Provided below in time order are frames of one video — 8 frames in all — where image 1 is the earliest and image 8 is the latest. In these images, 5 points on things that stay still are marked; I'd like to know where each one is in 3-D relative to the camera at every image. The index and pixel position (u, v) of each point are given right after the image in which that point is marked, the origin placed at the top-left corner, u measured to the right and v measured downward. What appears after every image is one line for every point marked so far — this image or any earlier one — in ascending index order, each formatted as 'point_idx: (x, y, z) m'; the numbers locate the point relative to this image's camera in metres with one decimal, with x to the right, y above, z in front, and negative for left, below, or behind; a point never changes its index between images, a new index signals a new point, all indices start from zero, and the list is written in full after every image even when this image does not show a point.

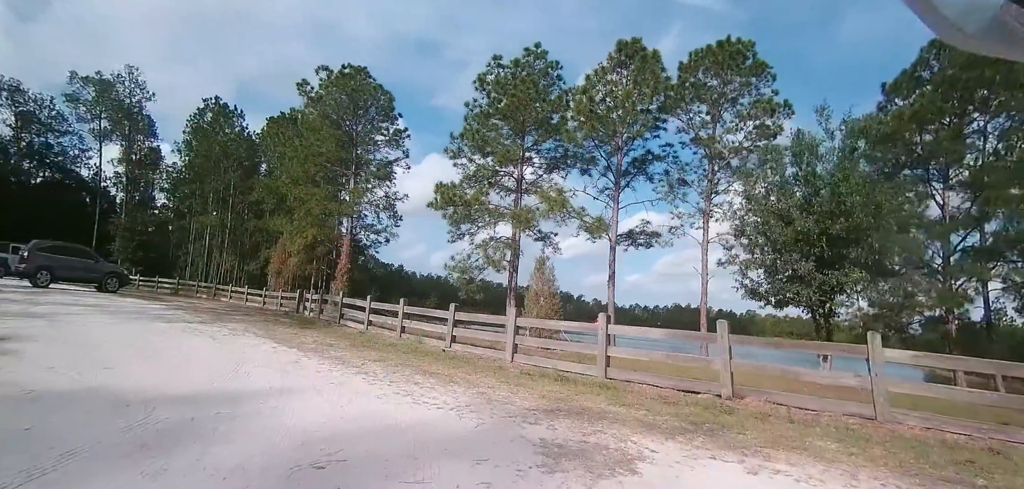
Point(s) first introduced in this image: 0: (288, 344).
0: (-3.9, -1.7, +8.0) m
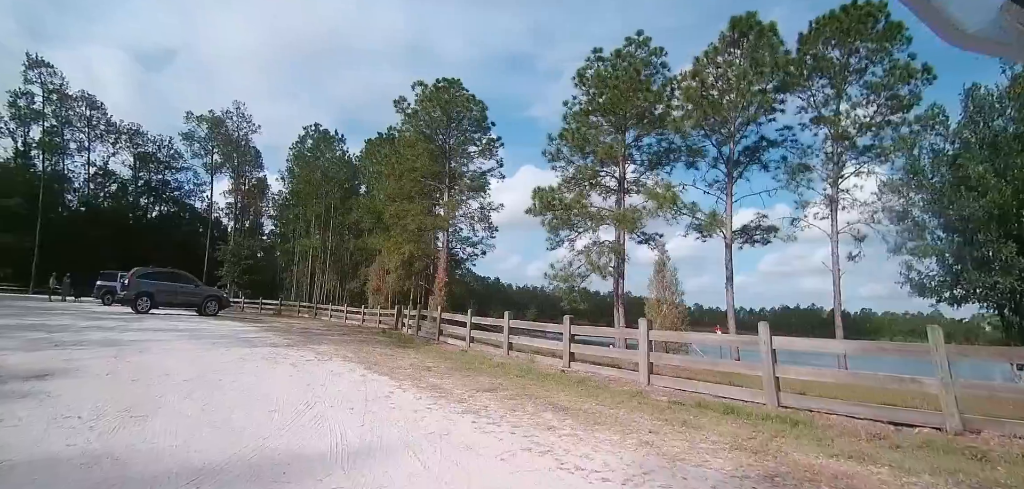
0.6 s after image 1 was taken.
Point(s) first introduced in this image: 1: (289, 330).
0: (-1.8, -1.7, +6.4) m
1: (-5.3, -2.0, +10.8) m
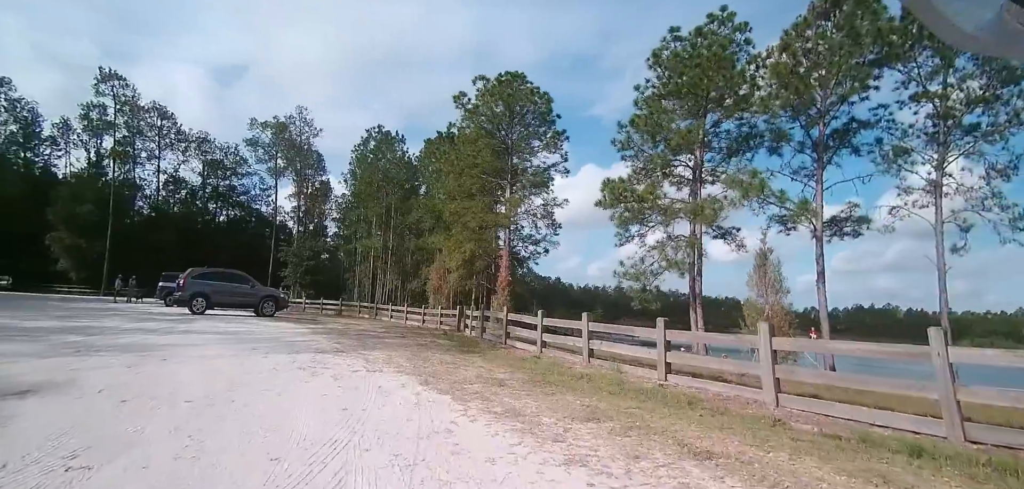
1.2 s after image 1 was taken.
0: (-0.8, -1.5, +5.1) m
1: (-3.6, -1.9, +9.8) m
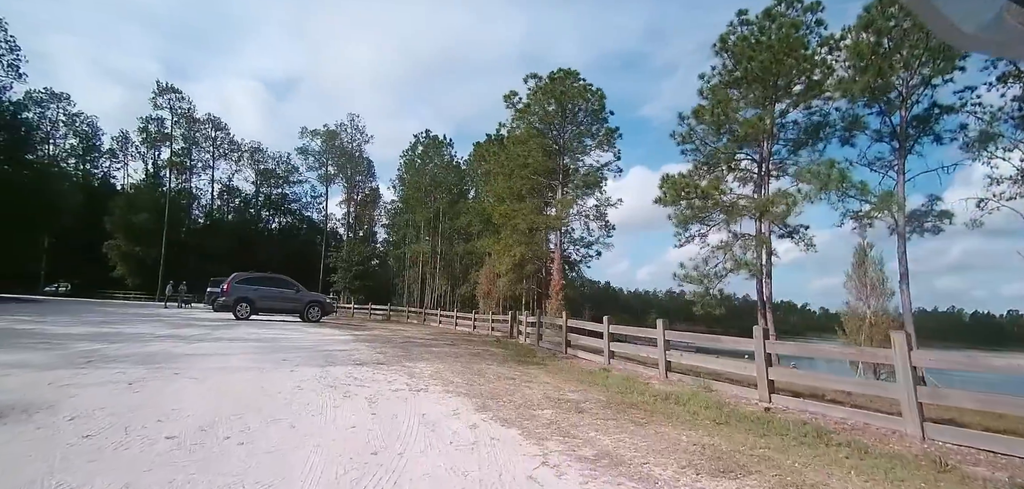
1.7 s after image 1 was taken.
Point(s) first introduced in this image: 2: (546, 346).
0: (-0.1, -1.4, +4.1) m
1: (-2.4, -1.9, +9.1) m
2: (+1.0, -2.9, +12.7) m
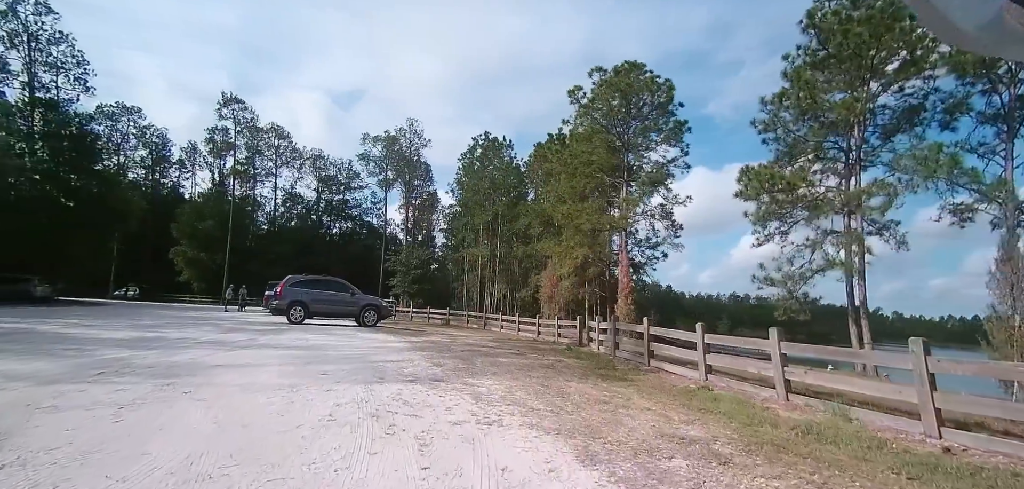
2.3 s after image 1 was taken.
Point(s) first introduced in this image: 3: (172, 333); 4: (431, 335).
0: (+0.6, -1.3, +2.9) m
1: (-1.1, -1.8, +8.2) m
2: (+2.7, -2.8, +11.4) m
3: (-4.9, -1.3, +6.5) m
4: (-1.9, -2.2, +11.0) m
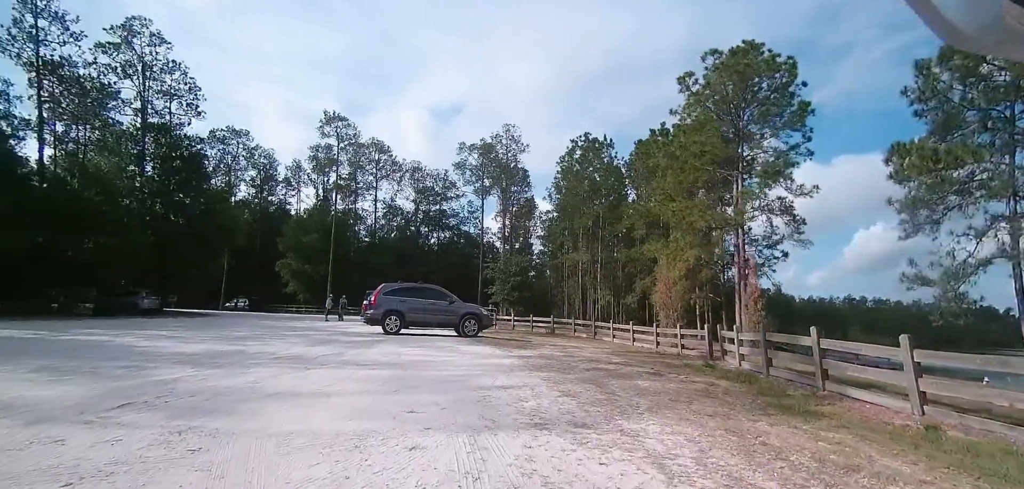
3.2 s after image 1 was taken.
0: (+1.4, -1.0, +1.3) m
1: (+0.8, -1.8, +6.7) m
2: (+5.2, -2.6, +9.1) m
3: (-3.3, -1.3, +5.9) m
4: (+0.5, -2.2, +9.7) m
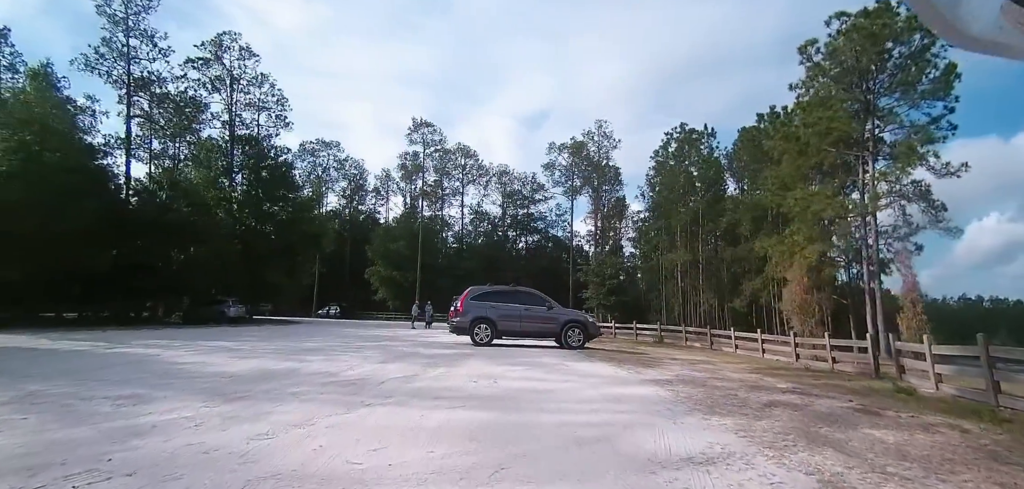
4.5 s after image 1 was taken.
0: (+1.7, -0.7, -0.5) m
1: (+2.2, -1.6, +5.0) m
2: (+7.0, -2.3, +6.5) m
3: (-2.0, -1.3, +4.9) m
4: (+2.5, -2.0, +7.9) m
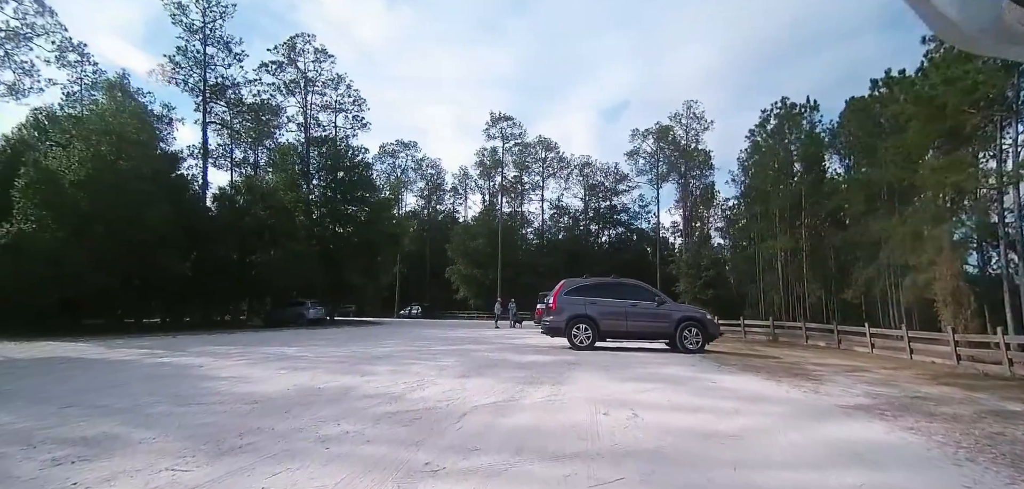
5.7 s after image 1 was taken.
0: (+1.8, -0.5, -1.9) m
1: (+3.1, -1.3, +3.4) m
2: (+8.1, -1.8, +4.2) m
3: (-1.0, -1.1, +4.1) m
4: (+3.9, -1.7, +6.3) m
